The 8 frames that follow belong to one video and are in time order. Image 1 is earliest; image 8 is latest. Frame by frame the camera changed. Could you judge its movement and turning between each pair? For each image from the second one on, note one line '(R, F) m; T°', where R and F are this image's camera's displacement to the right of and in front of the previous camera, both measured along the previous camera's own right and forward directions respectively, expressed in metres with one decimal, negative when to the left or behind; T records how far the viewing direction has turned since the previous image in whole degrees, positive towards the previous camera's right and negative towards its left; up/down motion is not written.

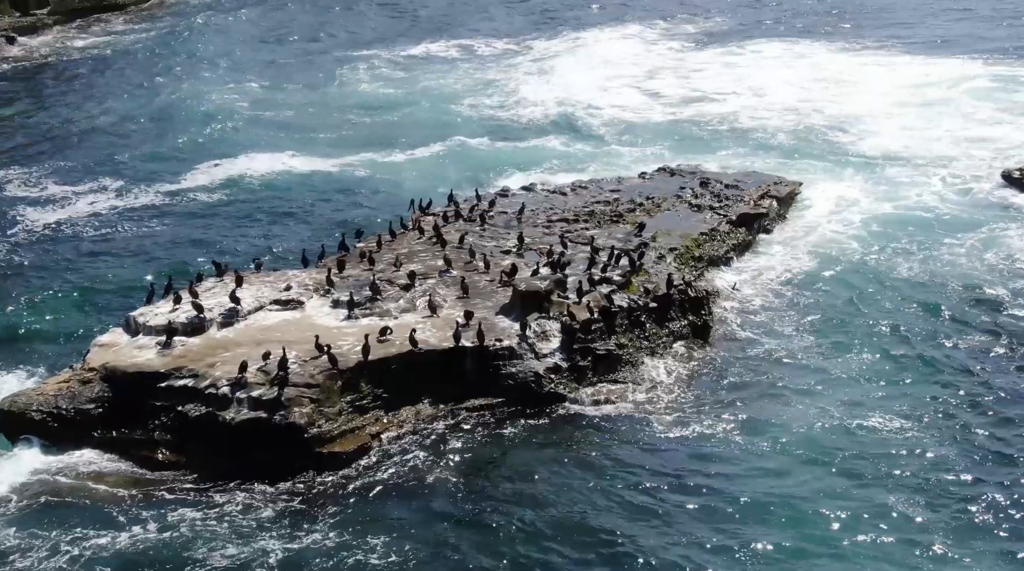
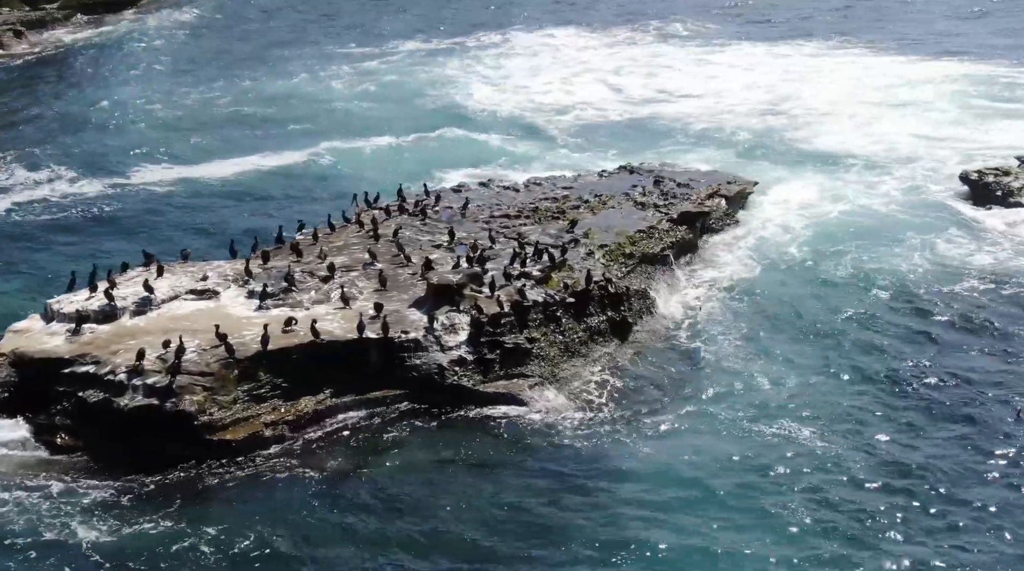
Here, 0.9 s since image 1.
(+4.2, -0.1) m; -2°
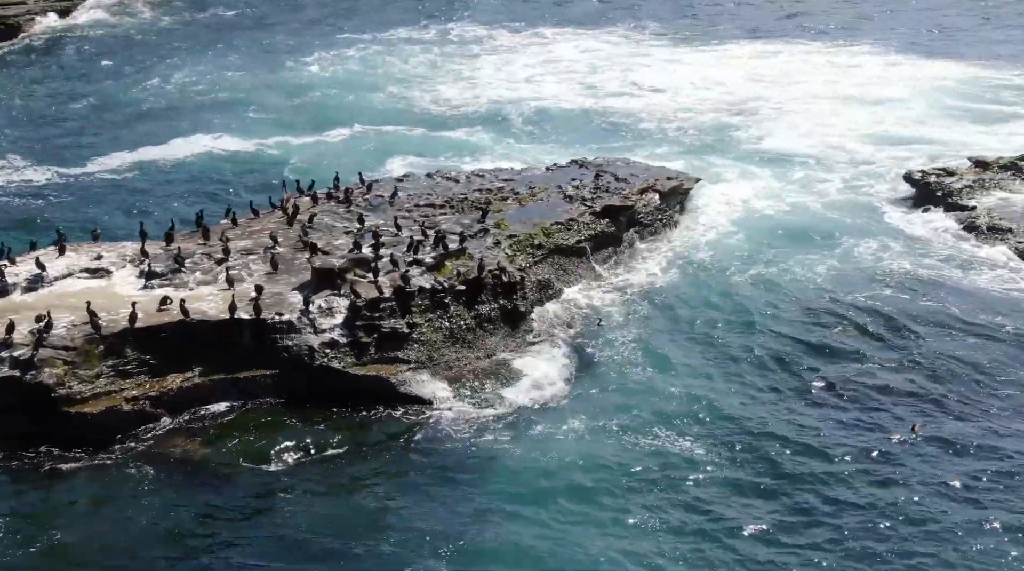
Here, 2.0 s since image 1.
(+6.3, -0.3) m; -3°
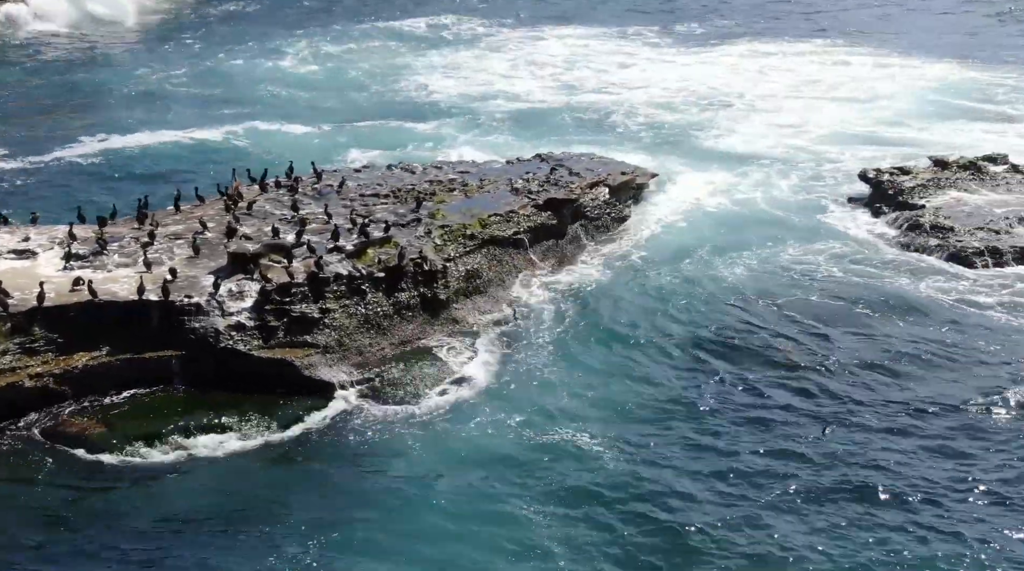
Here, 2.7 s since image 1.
(+5.0, -0.5) m; -3°
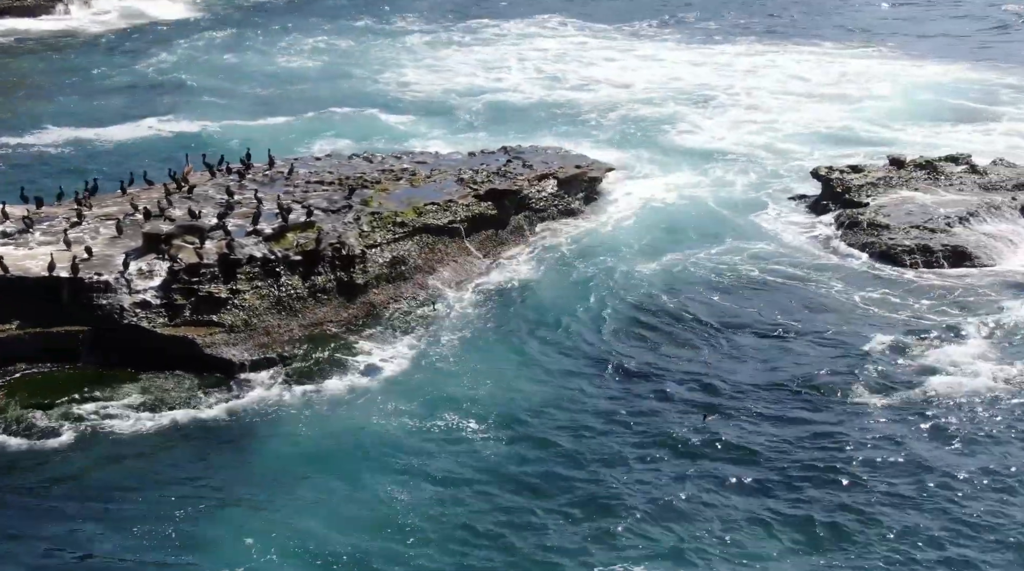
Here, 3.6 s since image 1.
(+6.1, -0.8) m; -3°
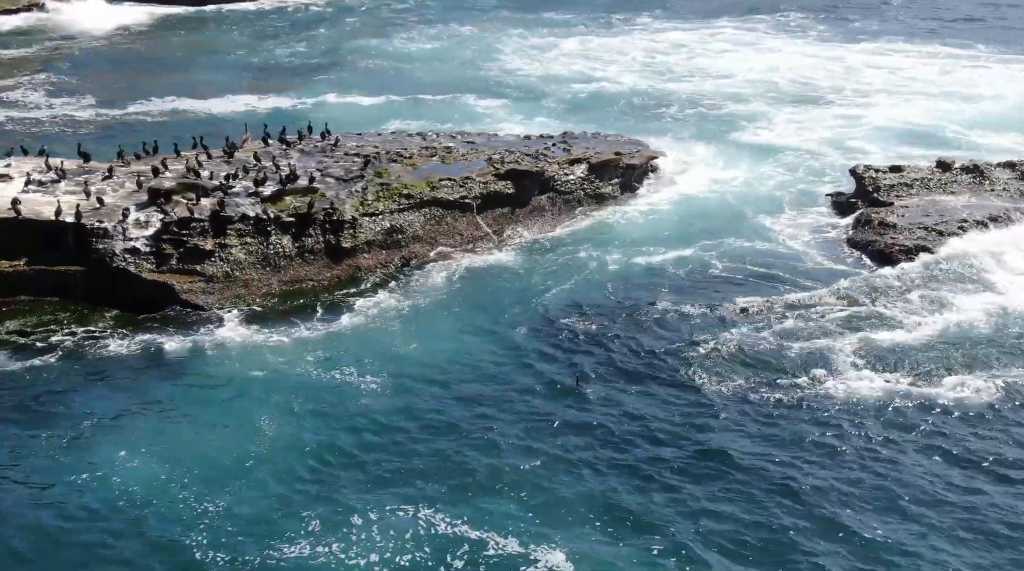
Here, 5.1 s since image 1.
(+11.4, -1.2) m; -11°
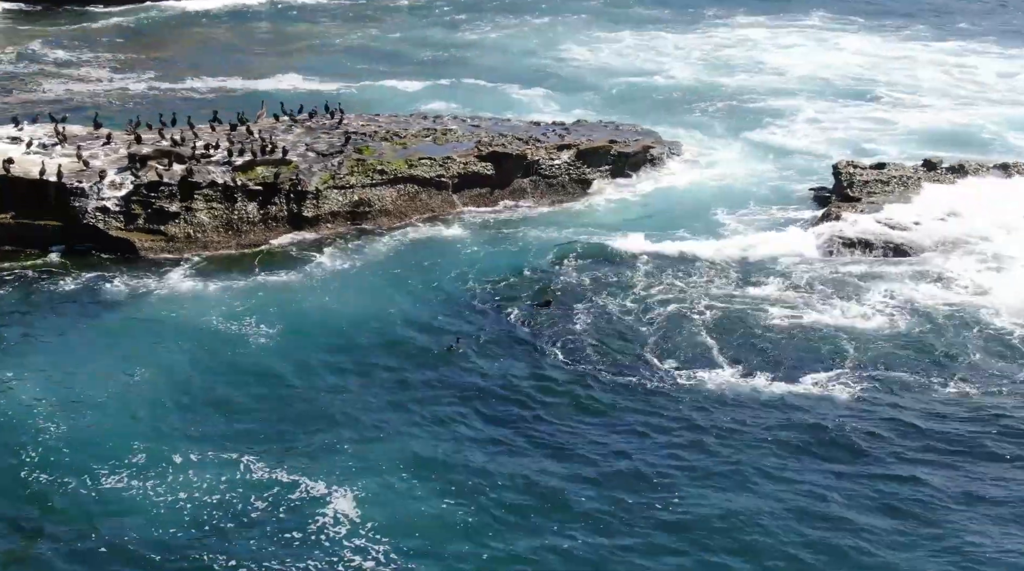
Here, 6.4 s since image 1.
(+10.6, -1.4) m; -9°
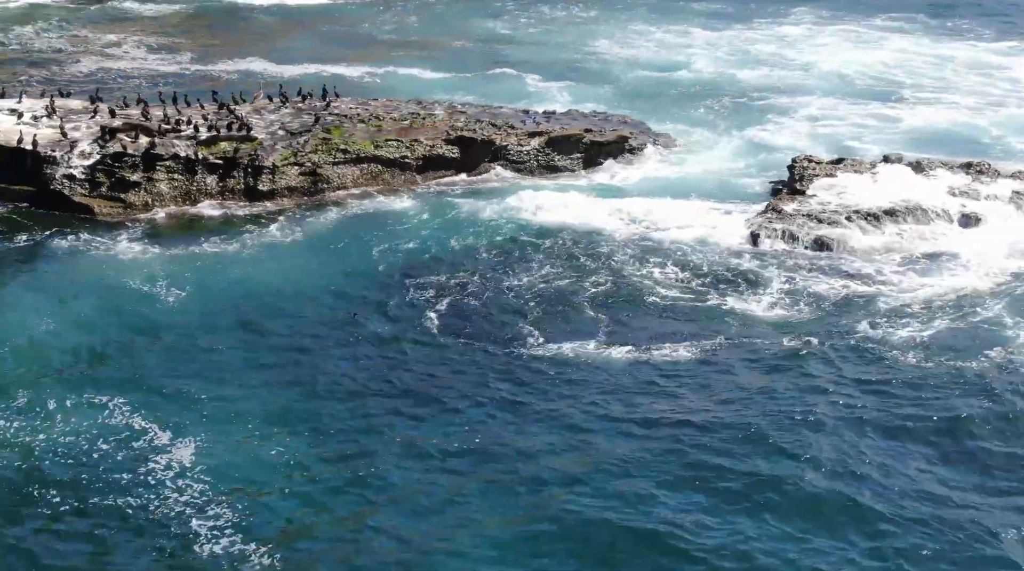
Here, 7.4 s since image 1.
(+9.7, -1.1) m; -7°
